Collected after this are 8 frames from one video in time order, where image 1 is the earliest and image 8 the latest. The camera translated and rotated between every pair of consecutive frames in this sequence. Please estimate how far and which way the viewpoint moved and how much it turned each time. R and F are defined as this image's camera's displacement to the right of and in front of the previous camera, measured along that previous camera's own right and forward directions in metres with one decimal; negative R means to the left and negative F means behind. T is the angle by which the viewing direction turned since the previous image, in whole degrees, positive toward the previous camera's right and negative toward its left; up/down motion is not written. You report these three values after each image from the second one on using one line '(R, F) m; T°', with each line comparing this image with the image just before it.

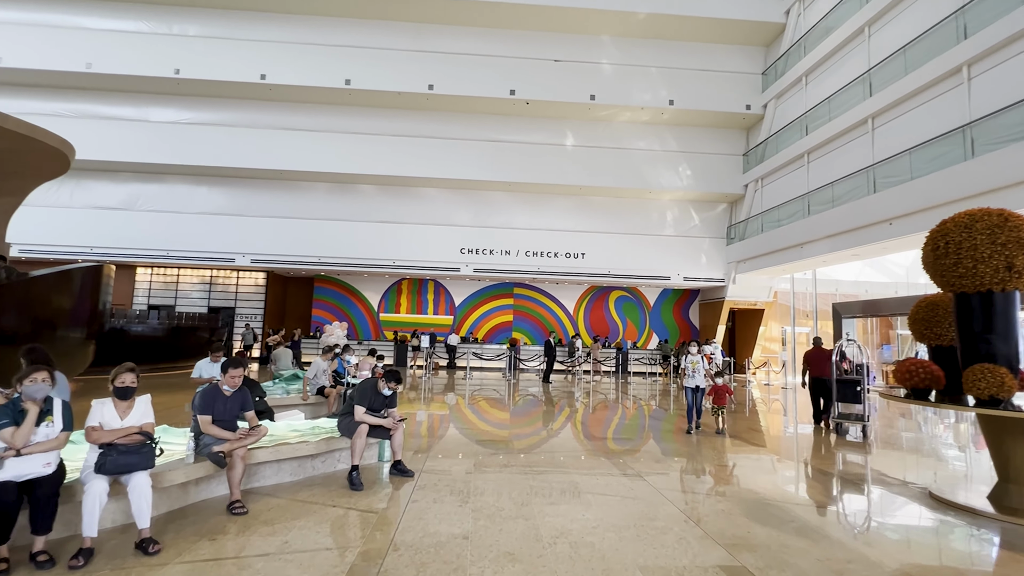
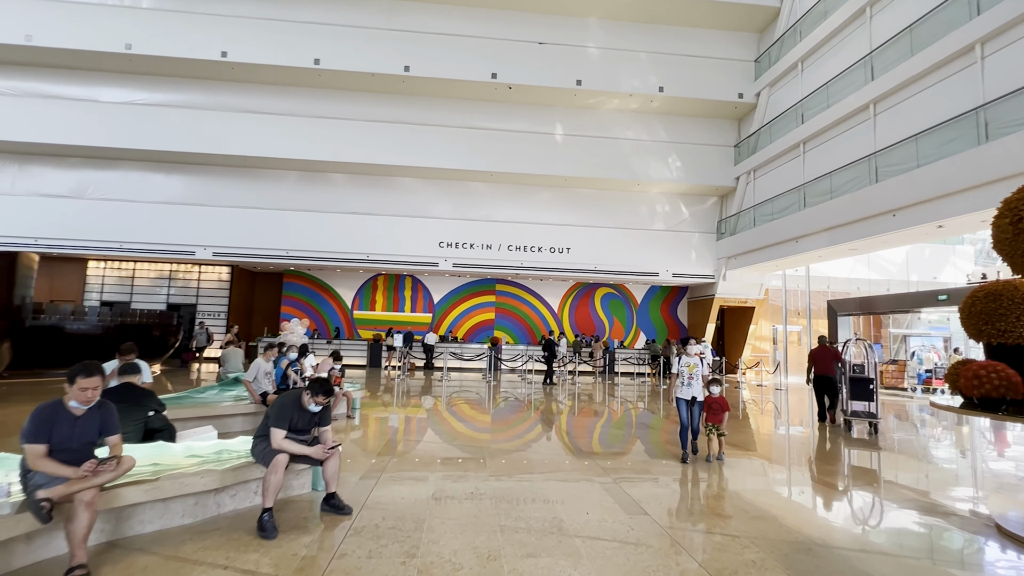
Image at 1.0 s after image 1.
(+0.1, +0.9) m; +2°
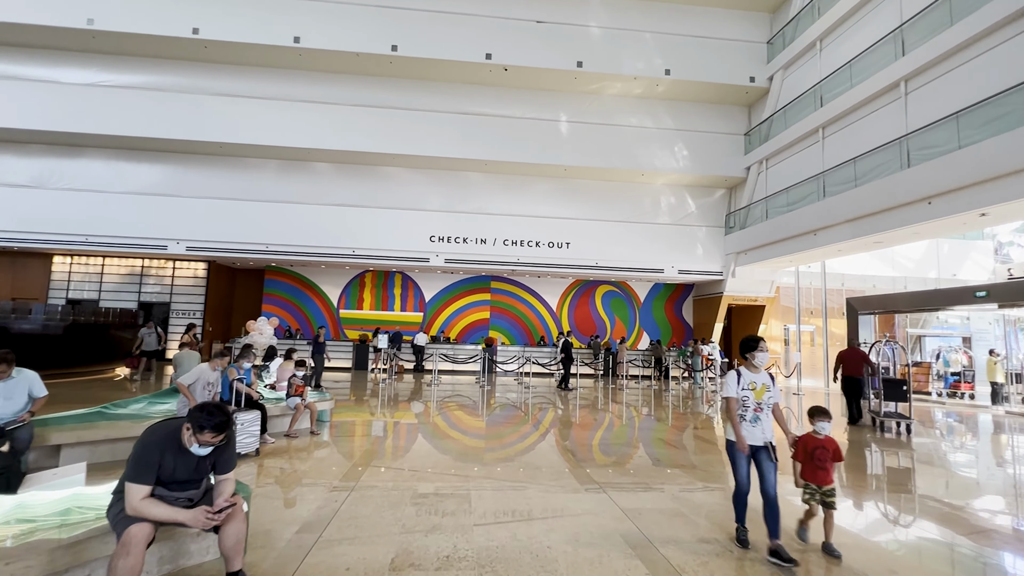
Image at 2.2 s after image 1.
(0.0, +1.0) m; 0°
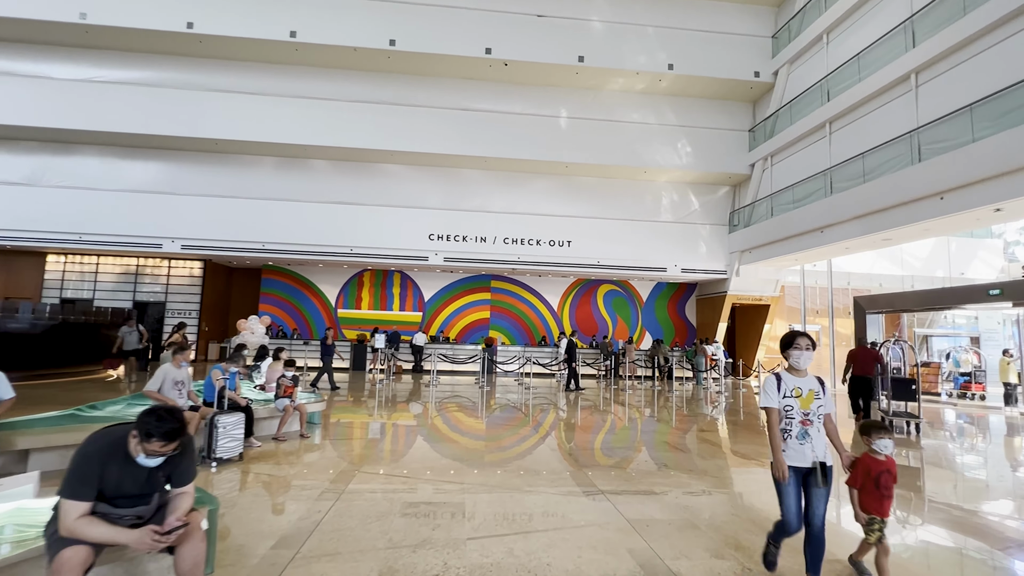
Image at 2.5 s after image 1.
(0.0, +0.2) m; 0°
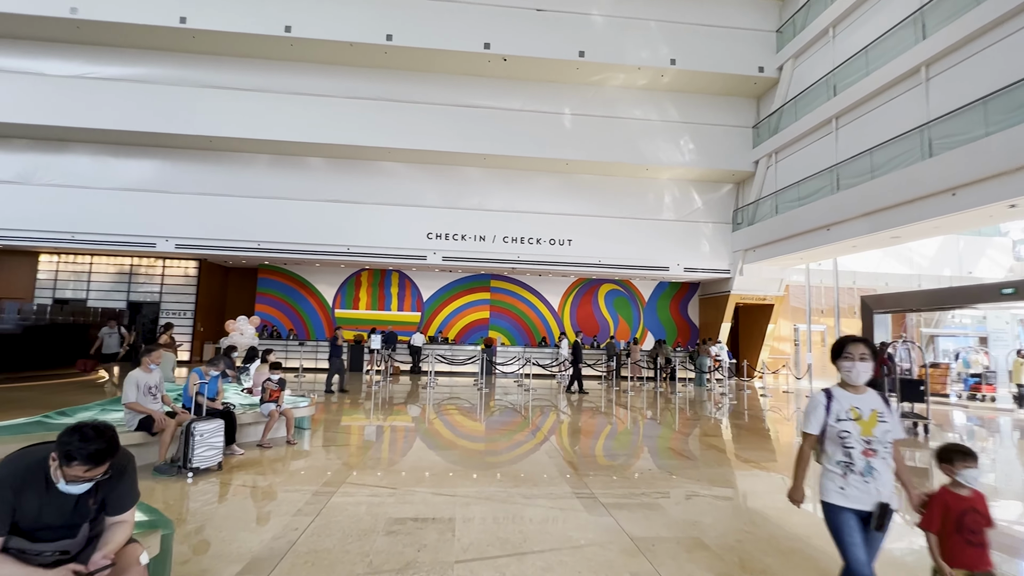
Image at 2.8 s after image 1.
(0.0, +0.3) m; 0°
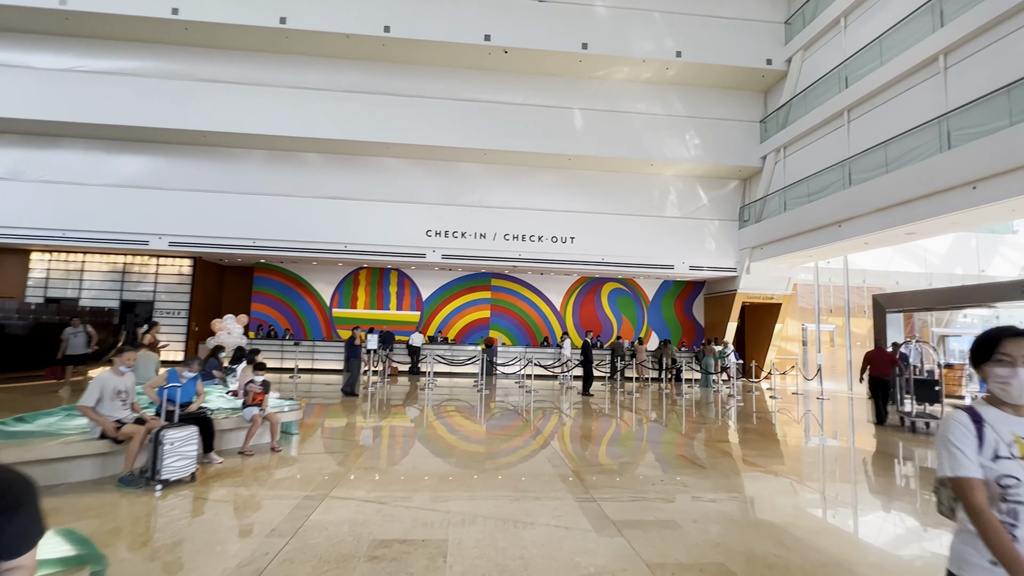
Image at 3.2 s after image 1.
(0.0, +0.3) m; 0°
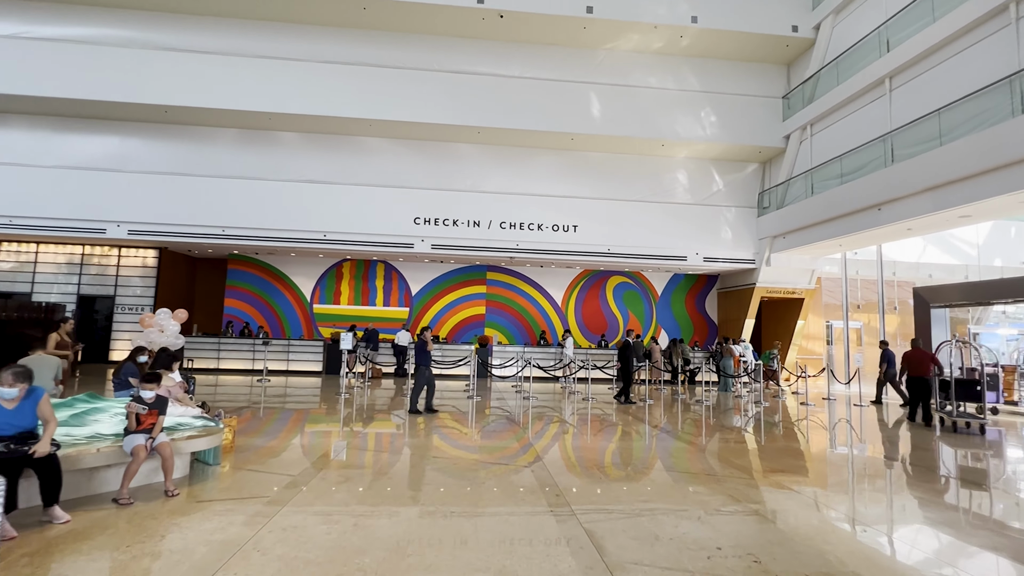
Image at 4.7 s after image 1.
(+0.1, +1.3) m; 0°
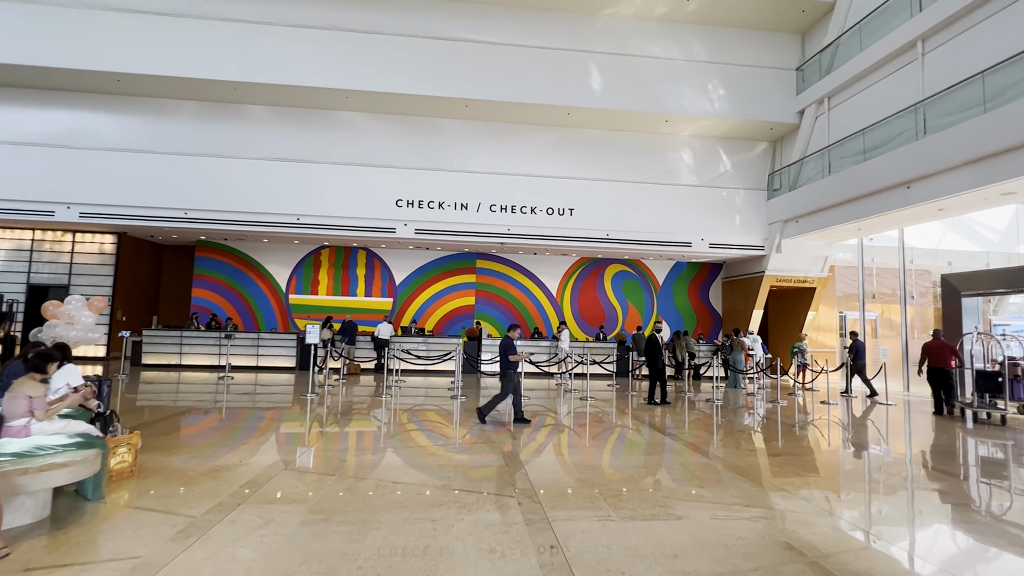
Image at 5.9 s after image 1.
(+0.1, +1.0) m; +1°
